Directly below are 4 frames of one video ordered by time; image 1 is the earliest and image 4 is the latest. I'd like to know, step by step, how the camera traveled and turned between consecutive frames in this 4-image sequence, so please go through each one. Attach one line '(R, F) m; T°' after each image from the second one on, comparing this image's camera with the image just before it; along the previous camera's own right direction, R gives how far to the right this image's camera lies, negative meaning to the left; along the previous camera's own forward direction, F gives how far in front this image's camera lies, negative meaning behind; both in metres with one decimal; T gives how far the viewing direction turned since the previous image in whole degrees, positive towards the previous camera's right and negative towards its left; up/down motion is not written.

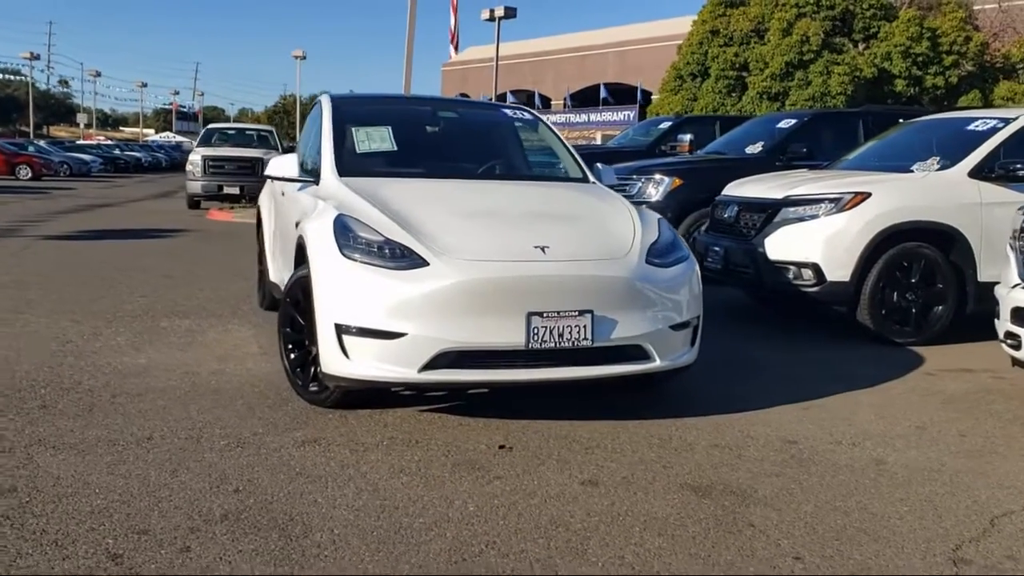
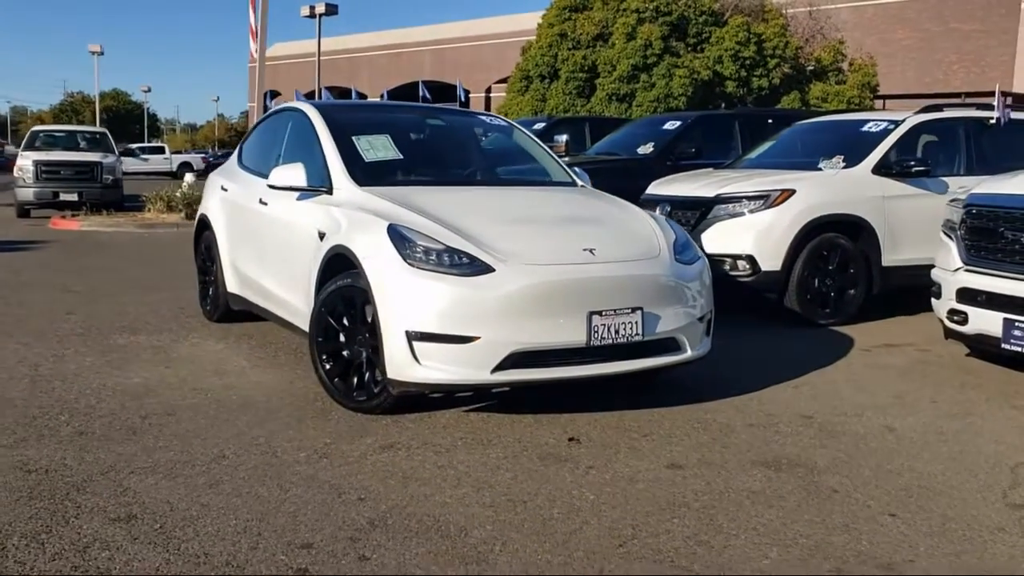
(-1.3, -0.1) m; +11°
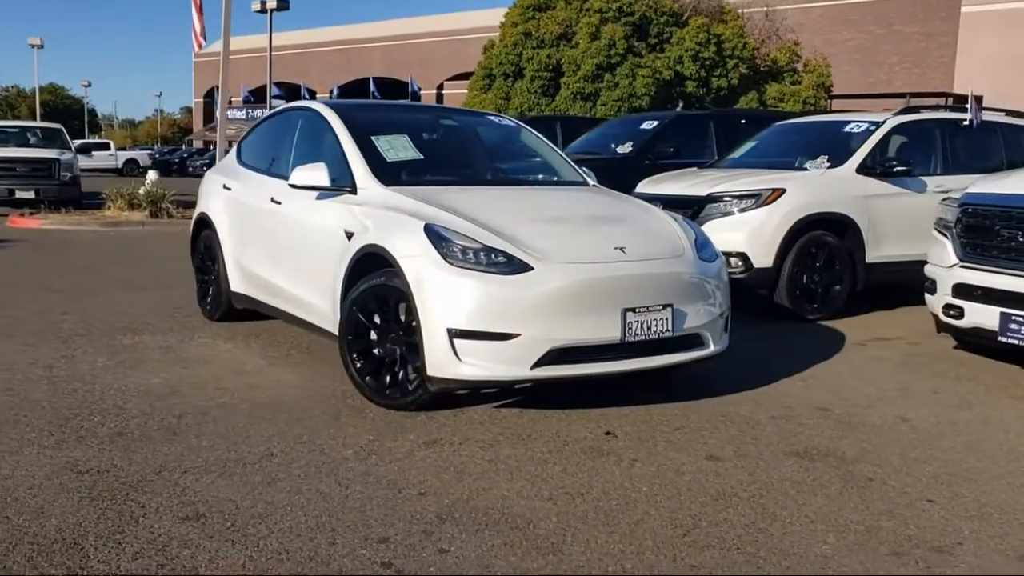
(-0.5, -0.1) m; +3°
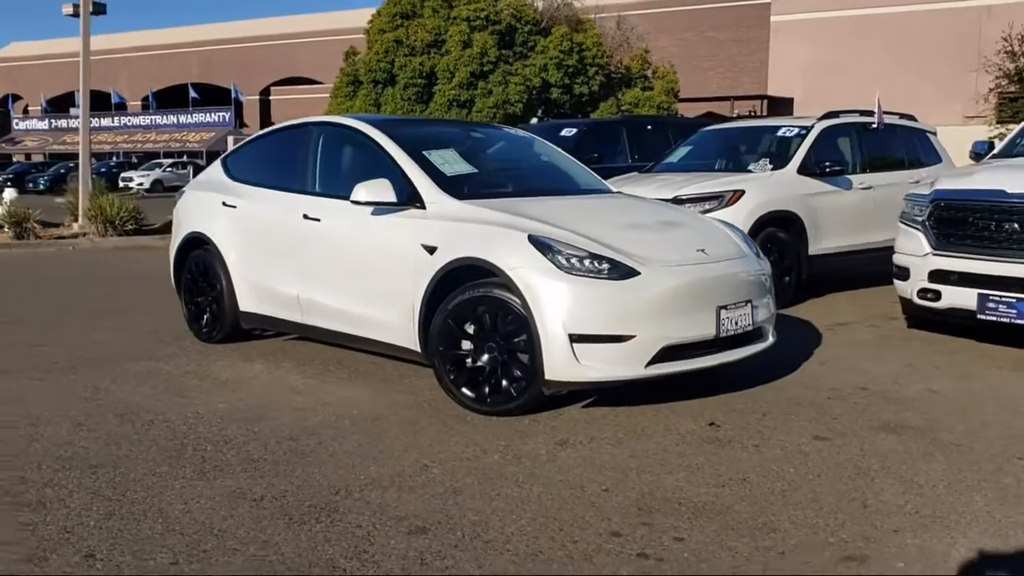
(-1.6, -0.1) m; +11°
